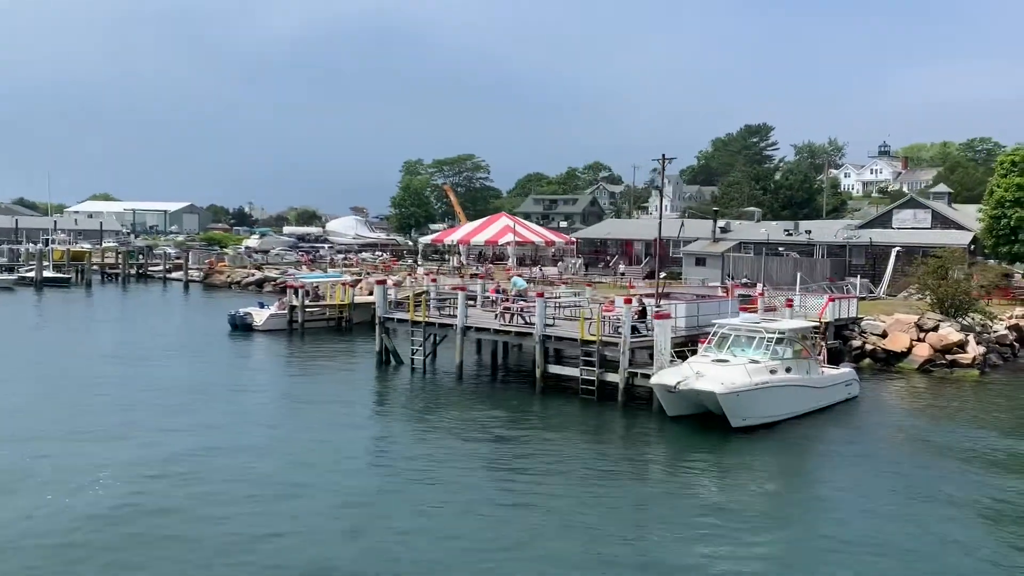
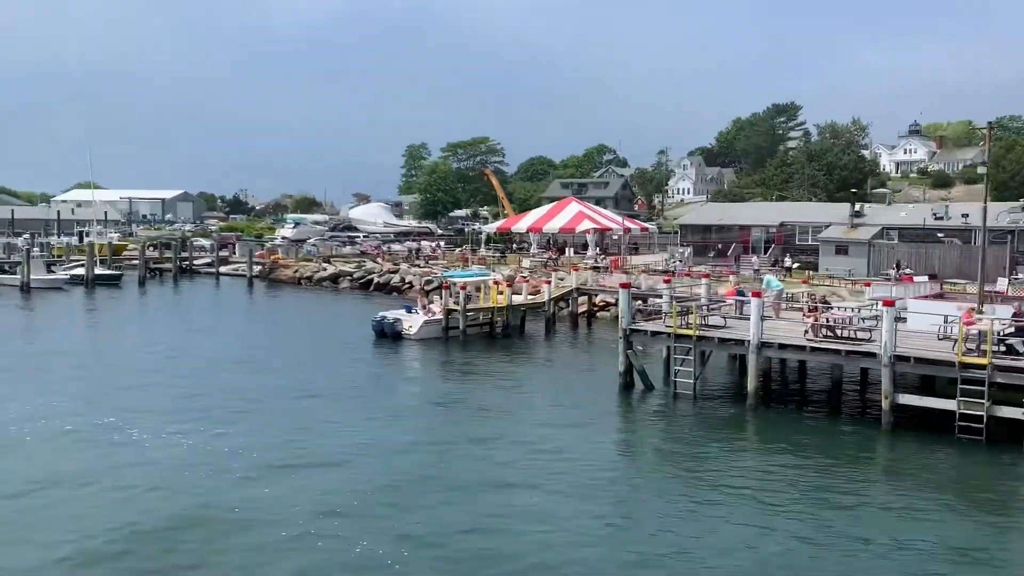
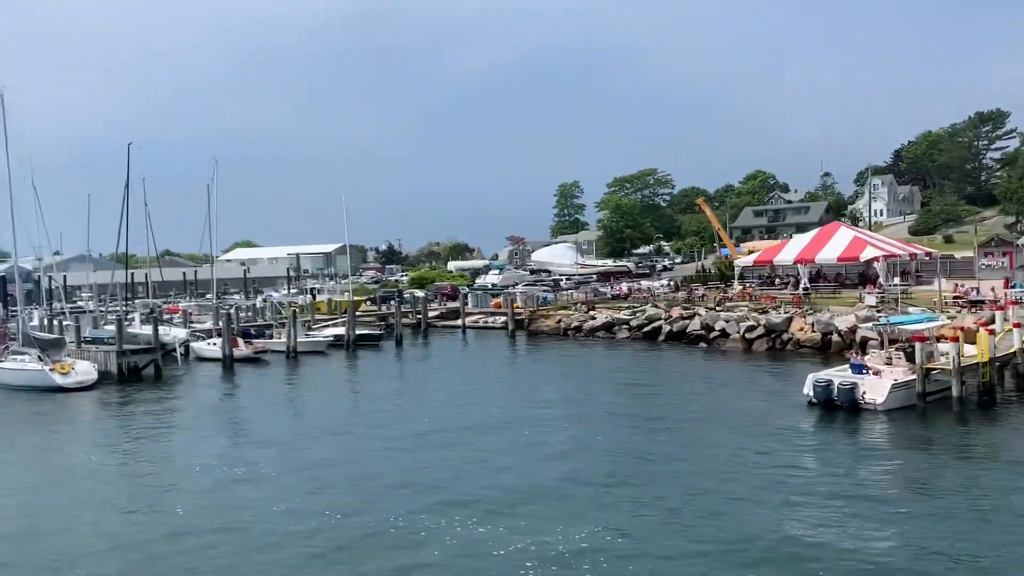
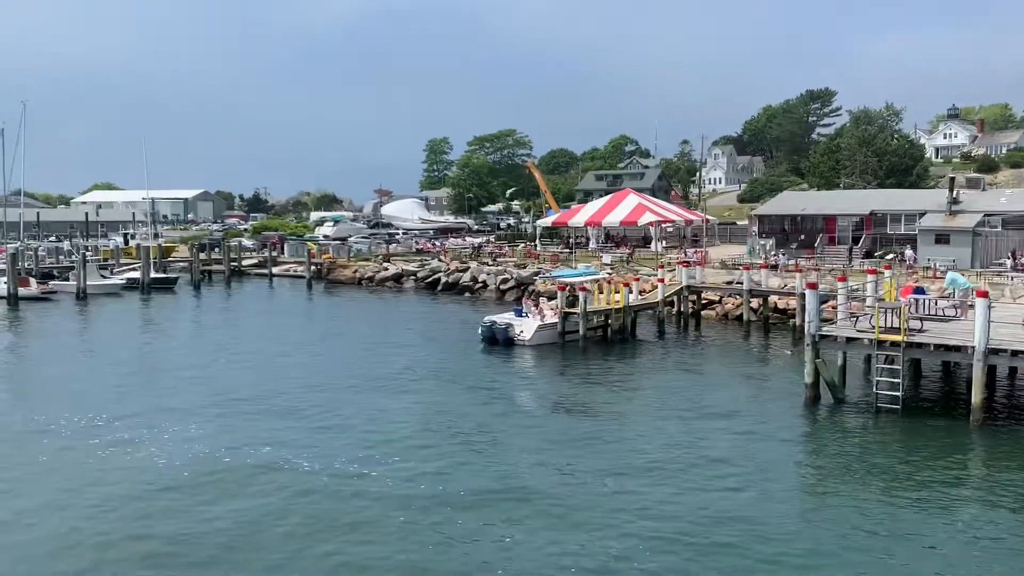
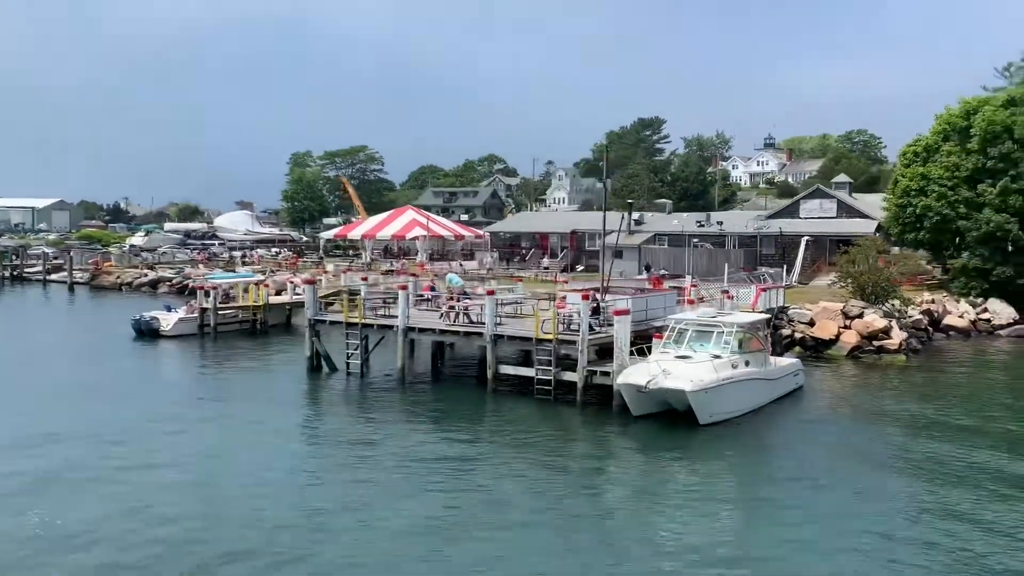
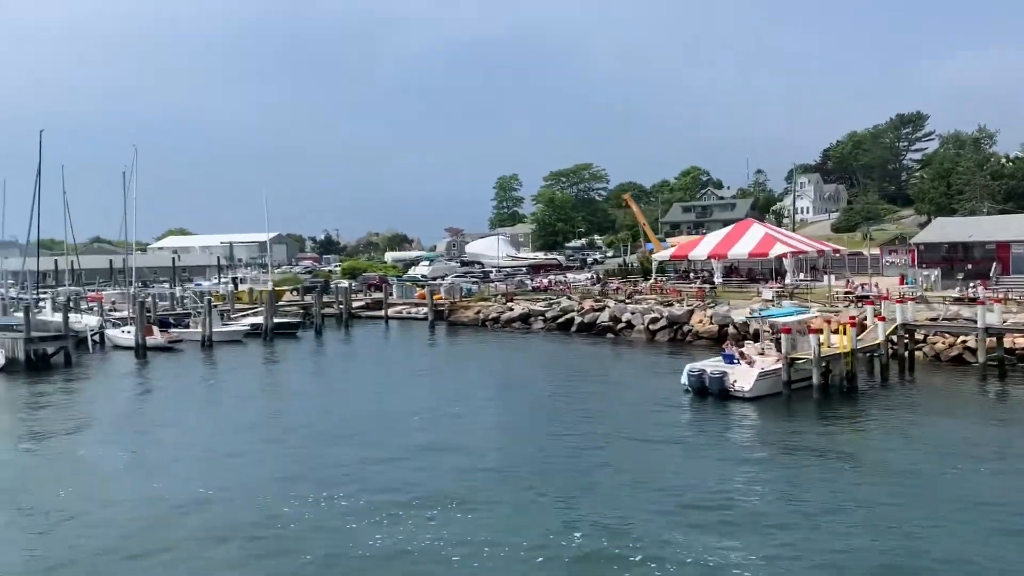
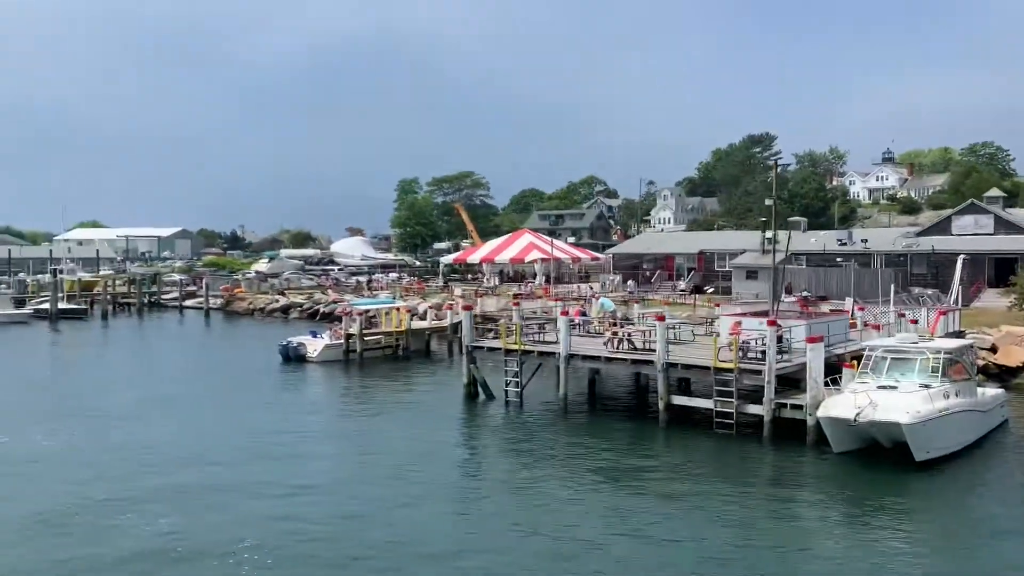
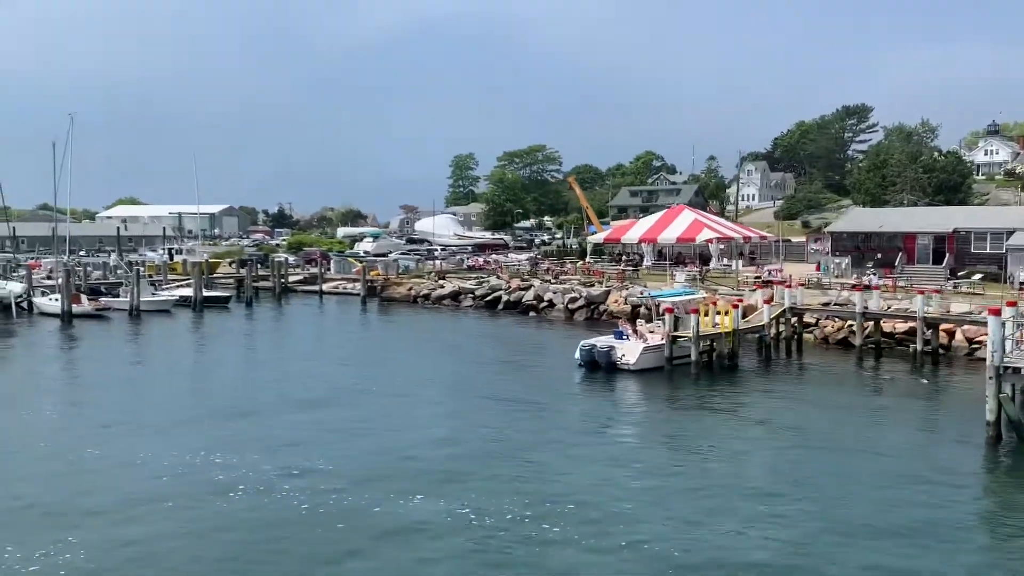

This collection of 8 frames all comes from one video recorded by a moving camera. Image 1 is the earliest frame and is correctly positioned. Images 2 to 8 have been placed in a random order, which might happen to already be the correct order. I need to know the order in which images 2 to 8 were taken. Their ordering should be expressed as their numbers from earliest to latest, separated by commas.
5, 7, 2, 4, 8, 6, 3
